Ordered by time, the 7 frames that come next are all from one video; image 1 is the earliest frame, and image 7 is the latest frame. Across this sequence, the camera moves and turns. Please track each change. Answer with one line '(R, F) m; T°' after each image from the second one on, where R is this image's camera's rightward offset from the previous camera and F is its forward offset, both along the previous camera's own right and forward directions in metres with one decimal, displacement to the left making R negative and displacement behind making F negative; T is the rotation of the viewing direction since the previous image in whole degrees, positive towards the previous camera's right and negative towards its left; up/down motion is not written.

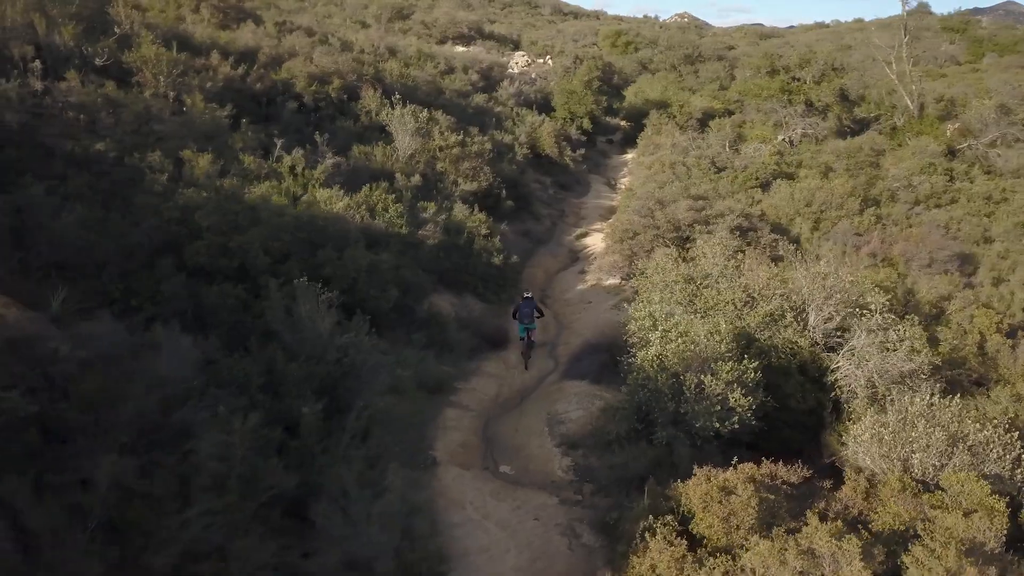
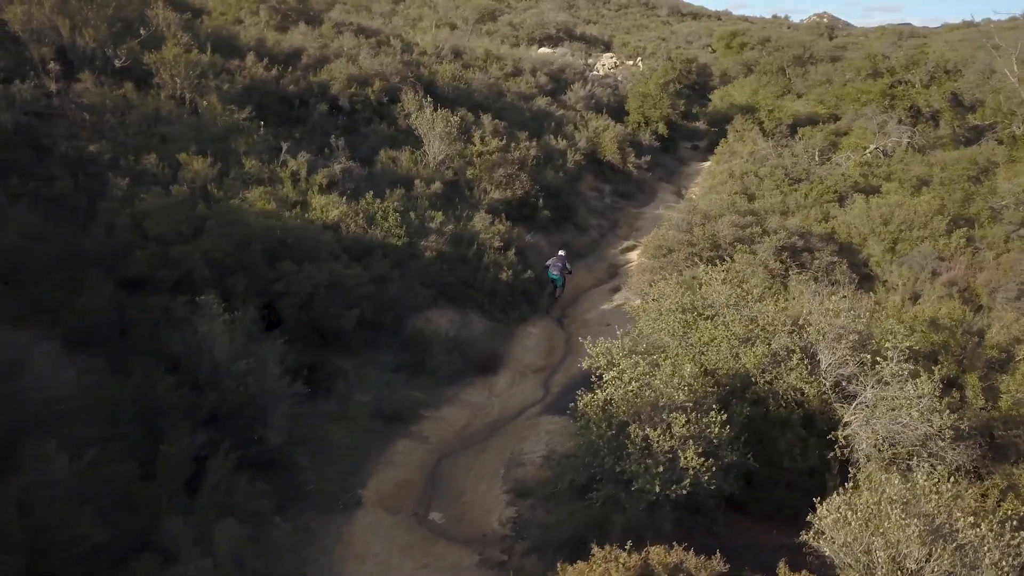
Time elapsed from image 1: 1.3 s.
(+1.7, +1.0) m; -8°
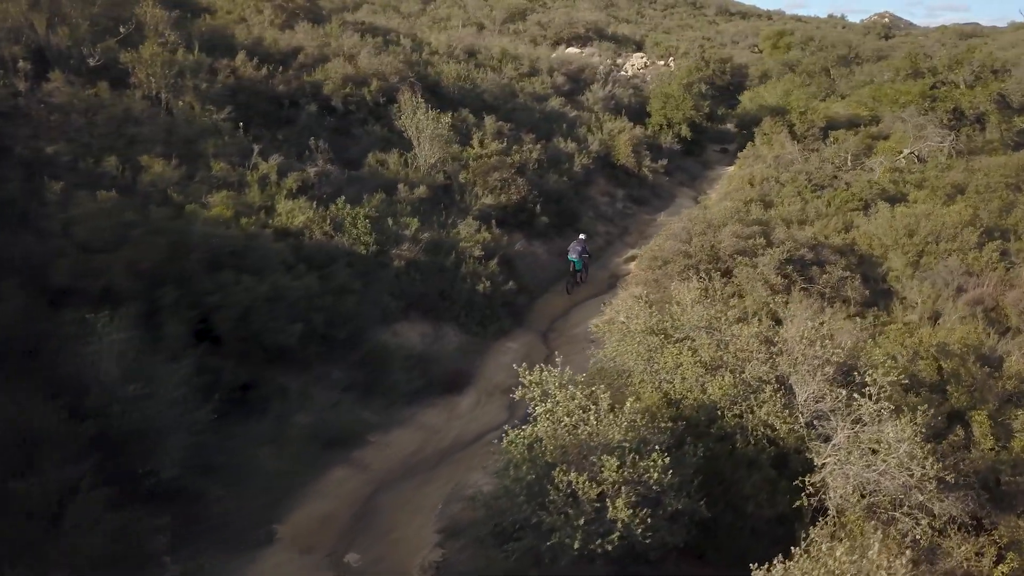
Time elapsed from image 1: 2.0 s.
(+1.0, +0.8) m; -3°
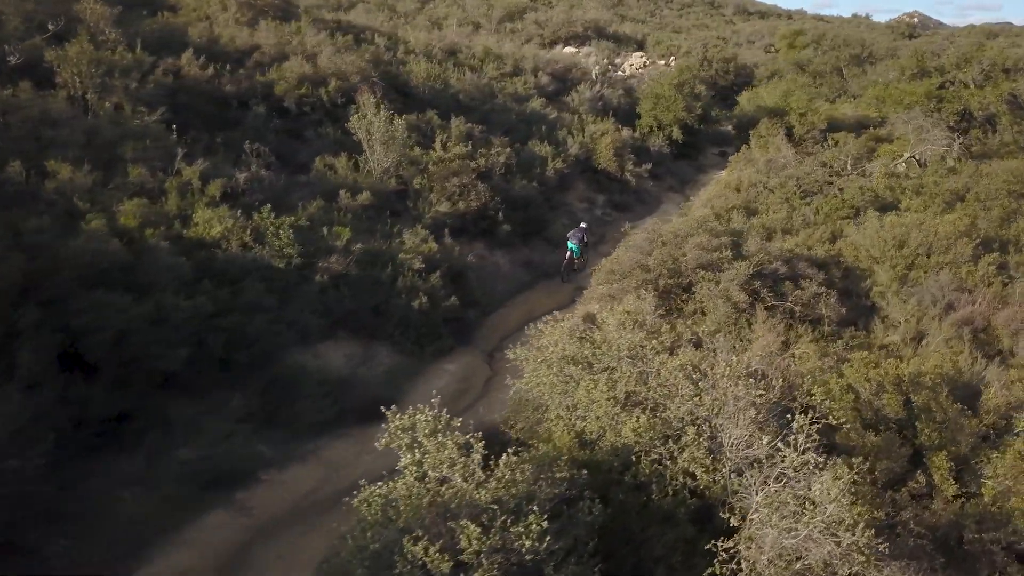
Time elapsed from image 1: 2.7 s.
(+1.1, +0.9) m; -2°
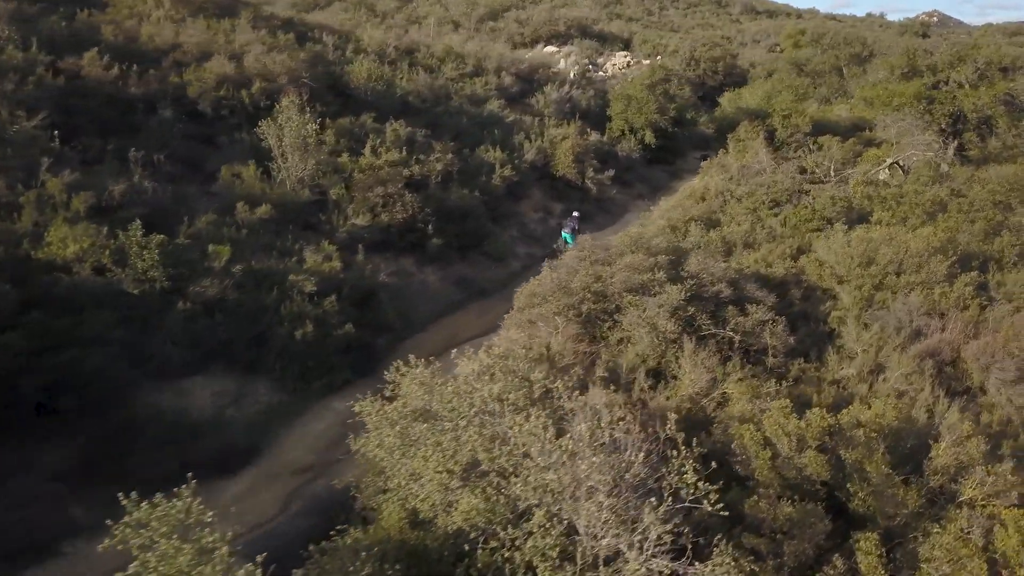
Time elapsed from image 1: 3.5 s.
(+1.4, +1.3) m; -1°
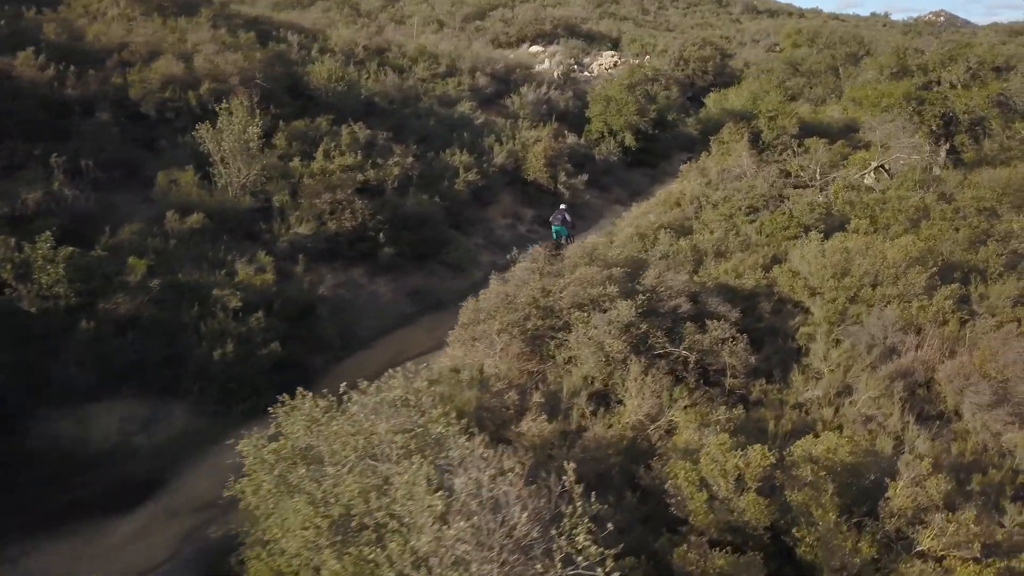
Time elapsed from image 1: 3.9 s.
(+0.8, +0.7) m; 0°
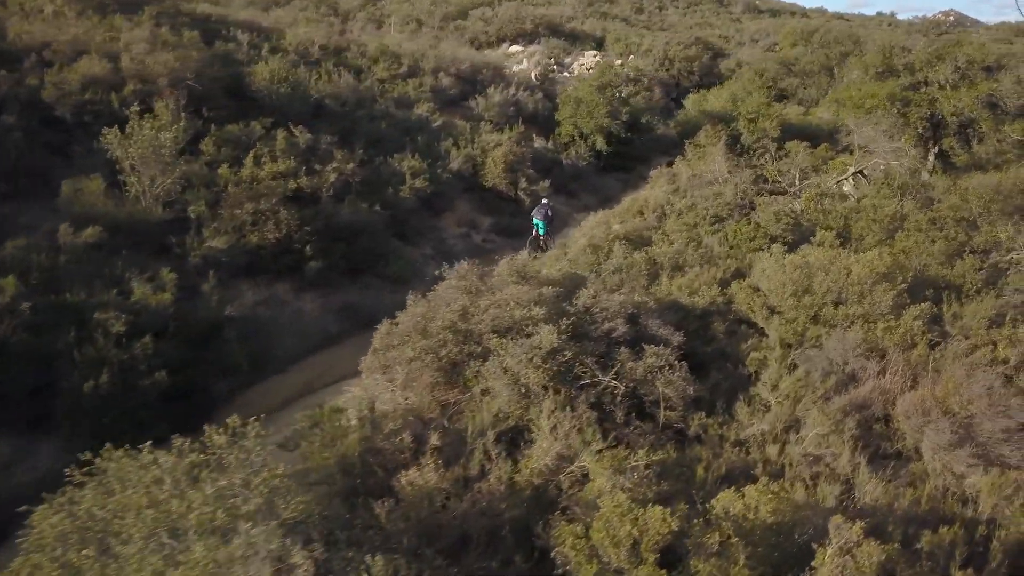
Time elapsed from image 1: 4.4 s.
(+1.0, +0.9) m; 0°
